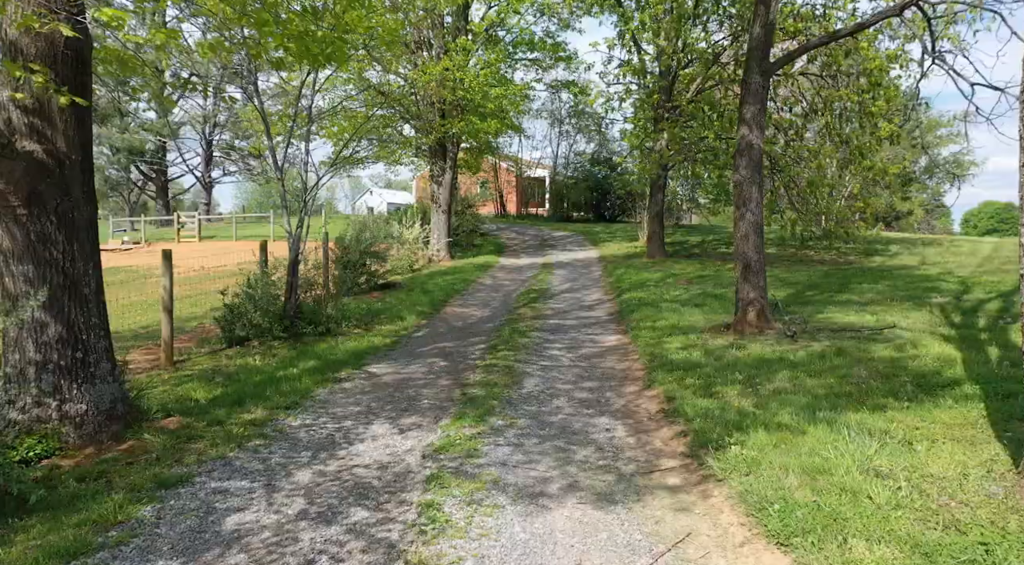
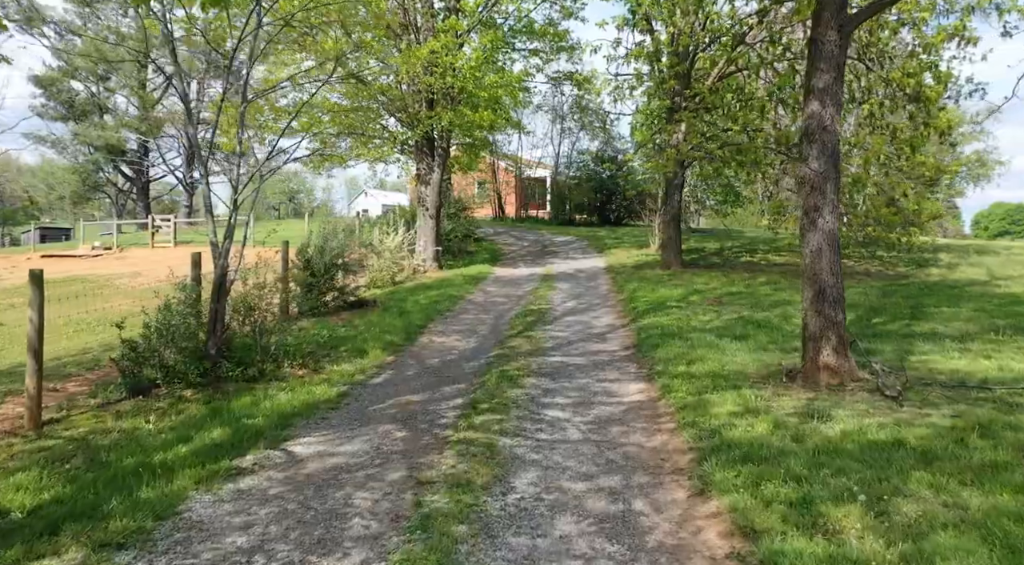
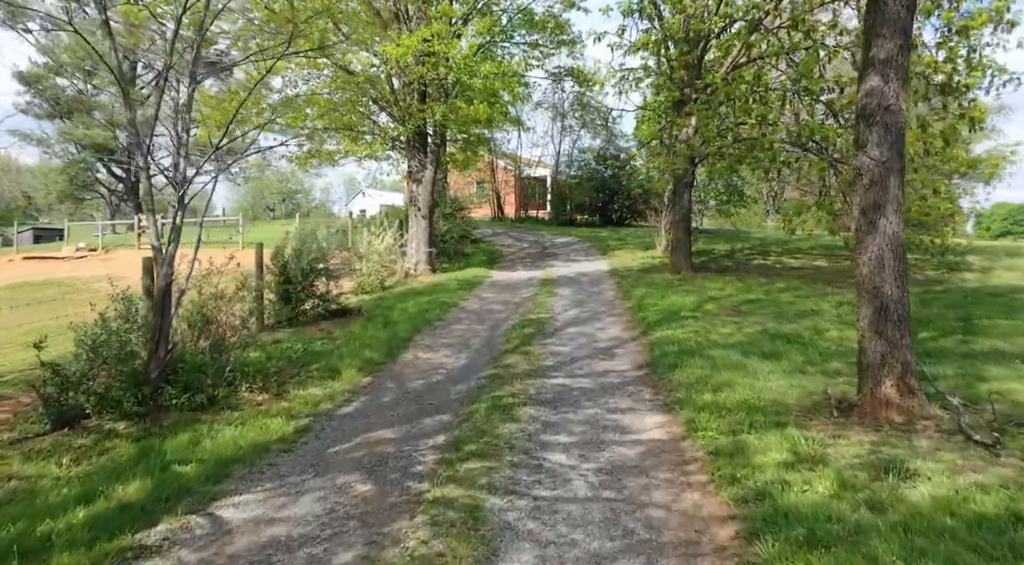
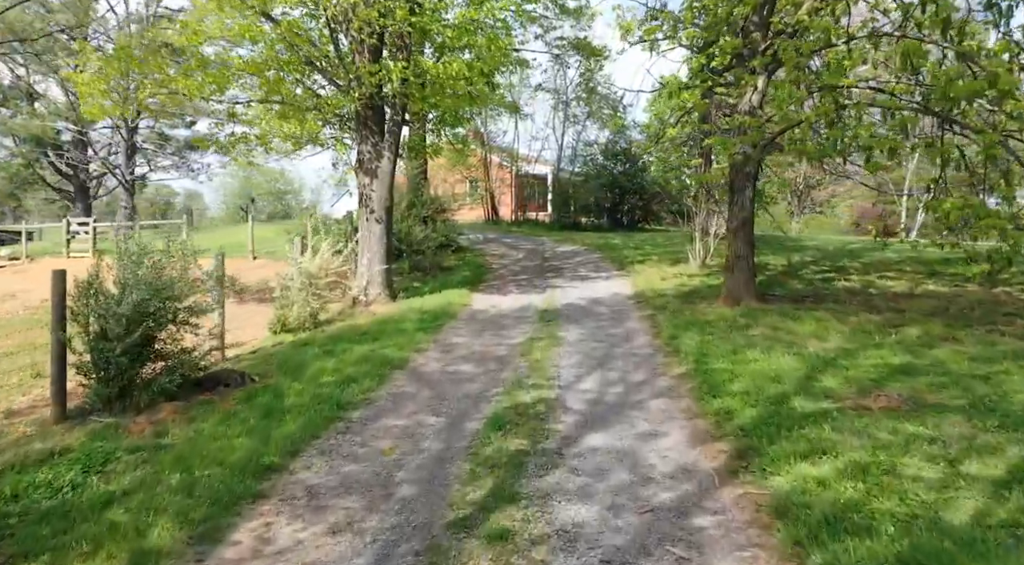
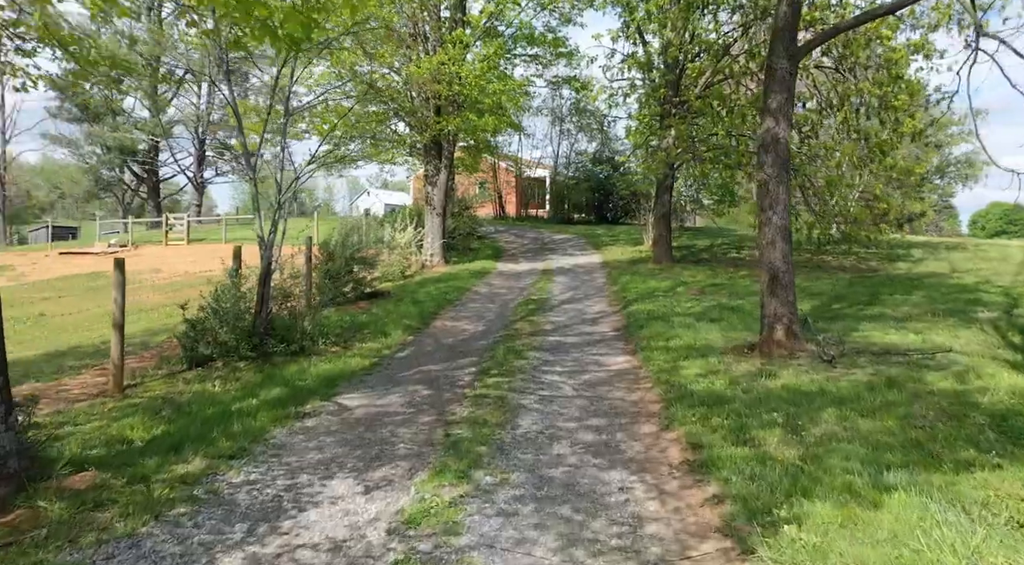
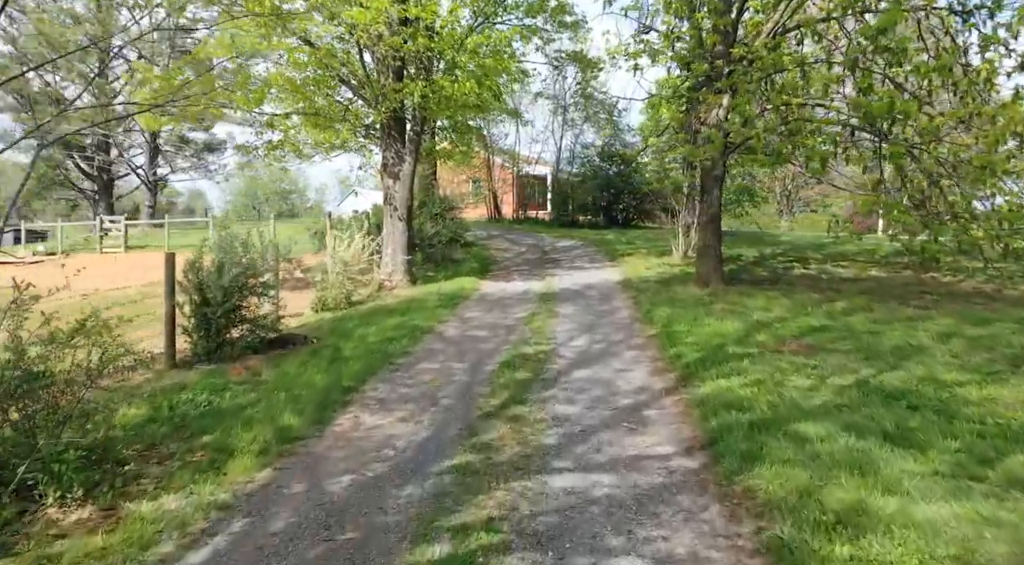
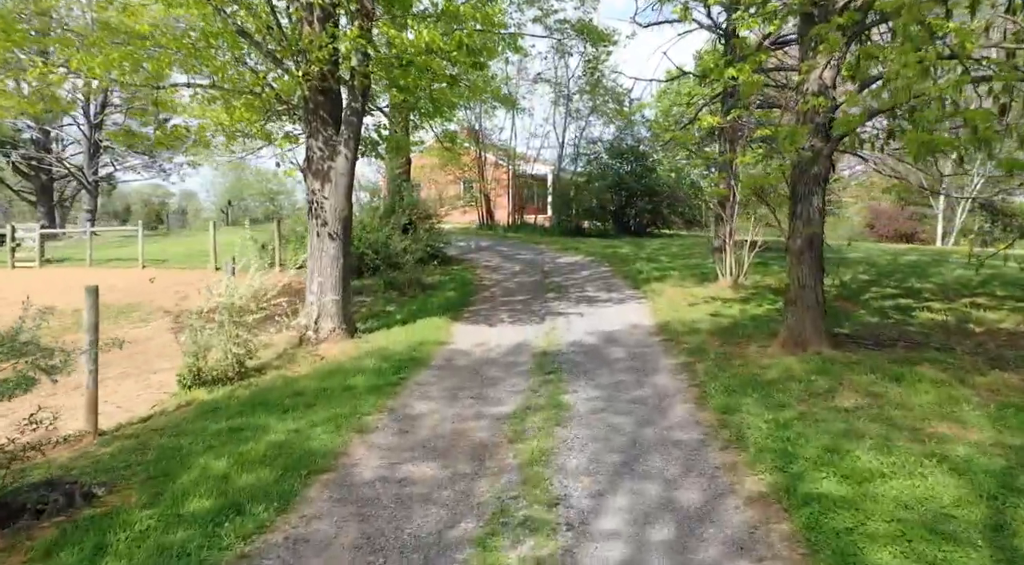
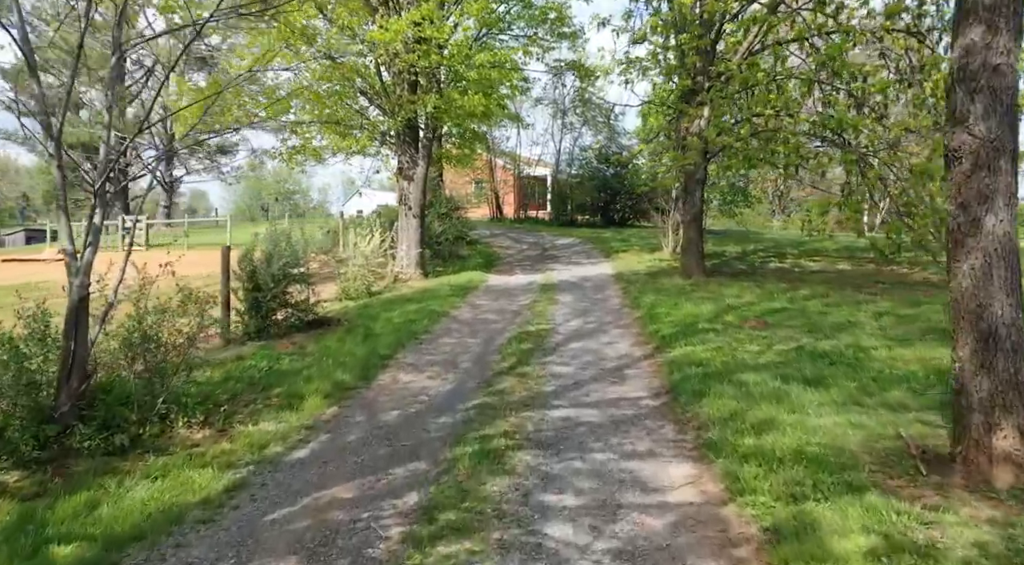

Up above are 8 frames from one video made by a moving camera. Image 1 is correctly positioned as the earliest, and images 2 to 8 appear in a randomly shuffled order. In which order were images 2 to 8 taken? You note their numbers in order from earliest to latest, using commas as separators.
5, 2, 3, 8, 6, 4, 7
